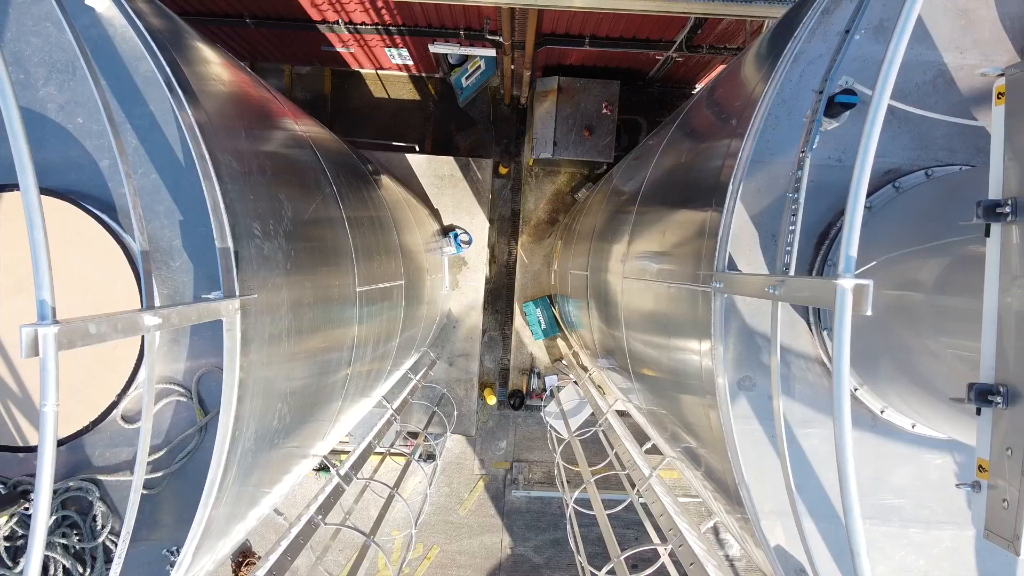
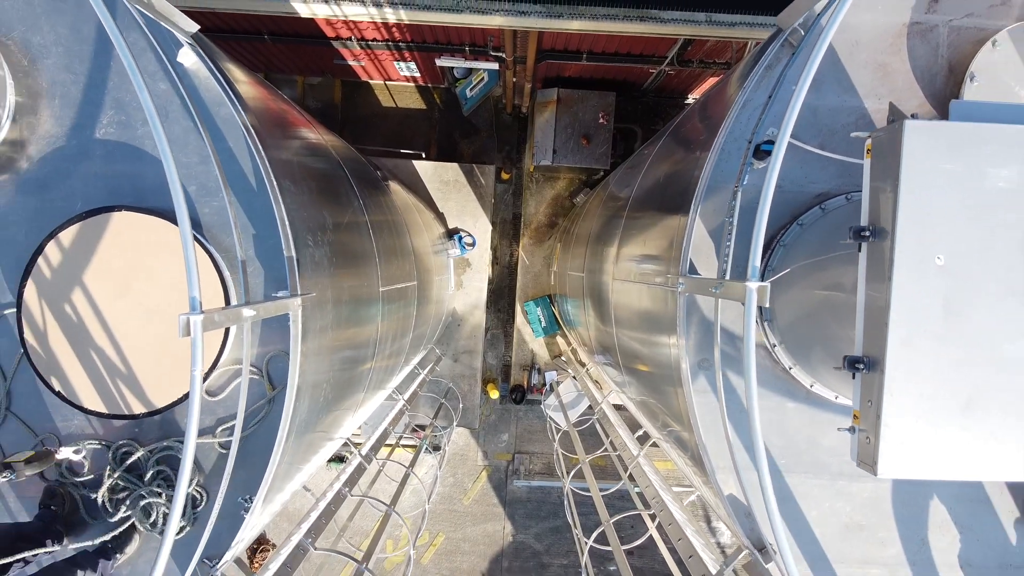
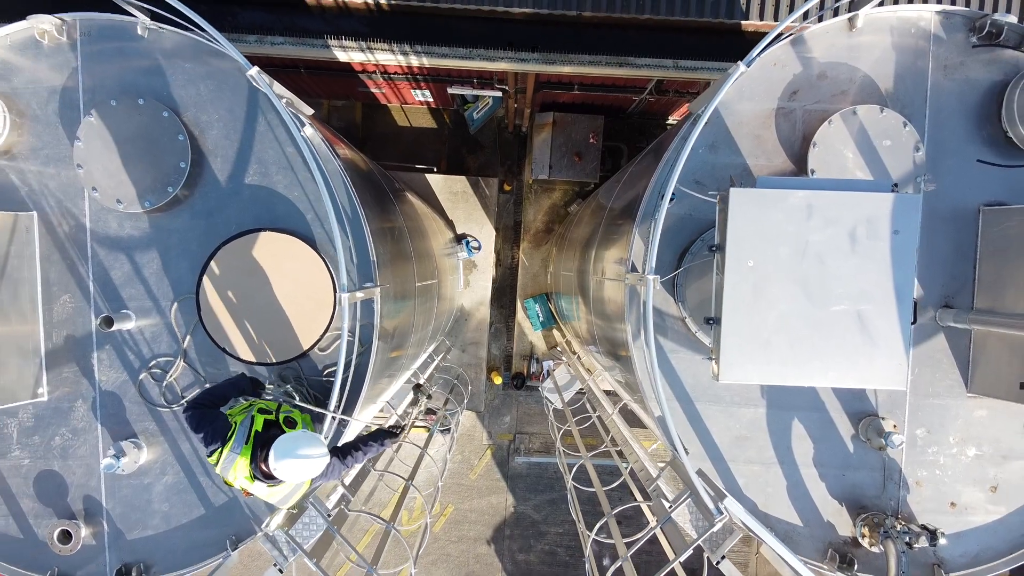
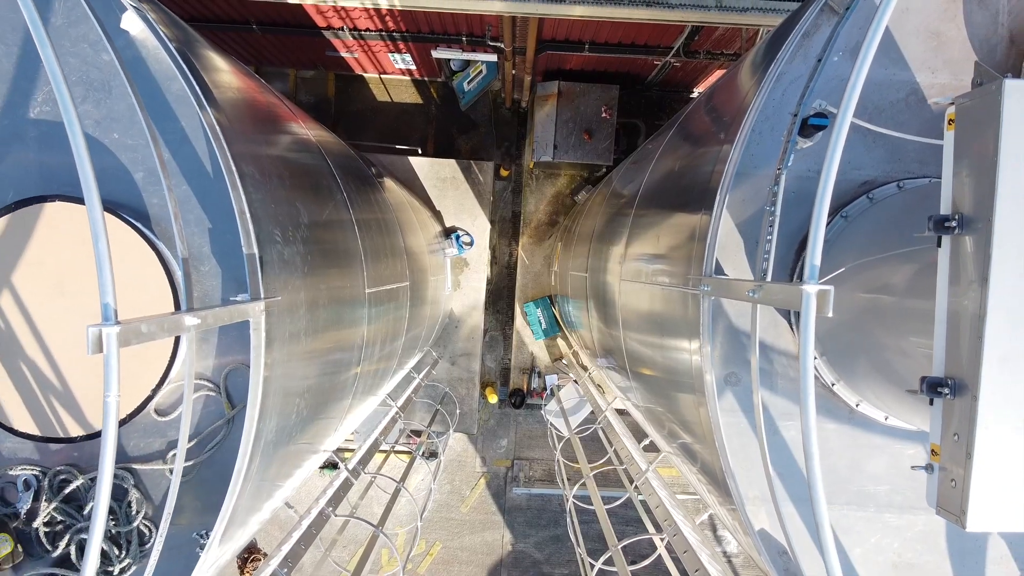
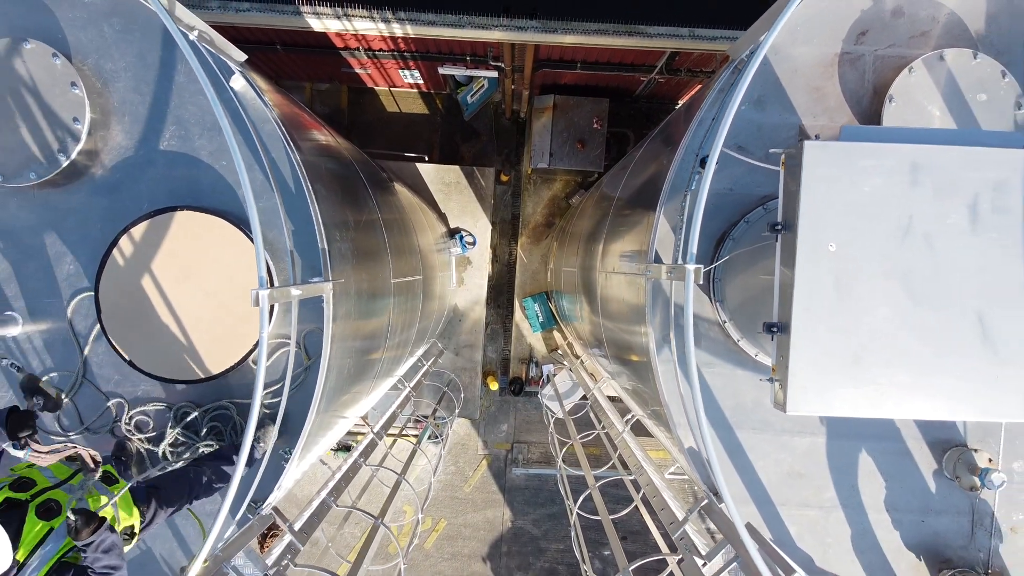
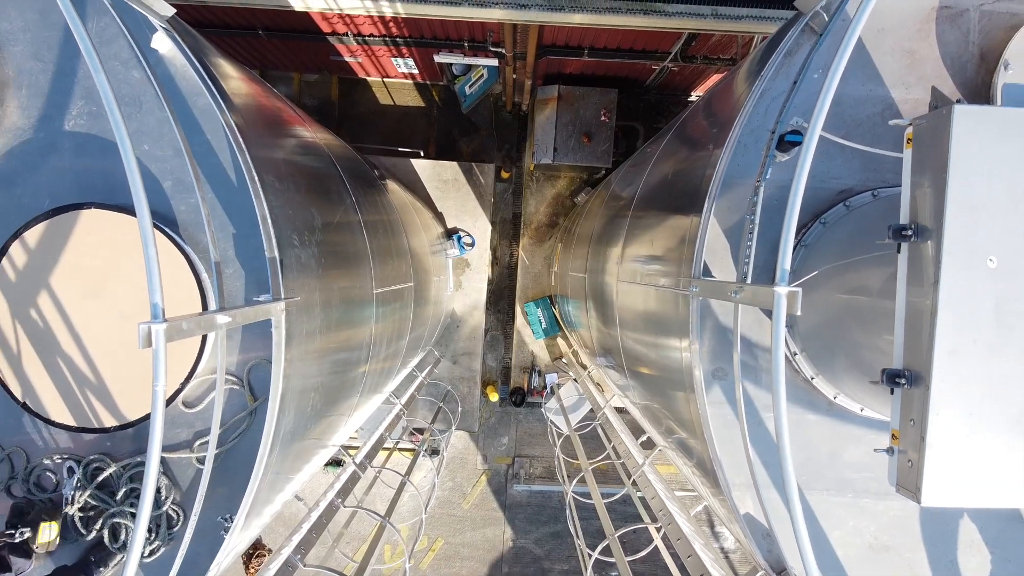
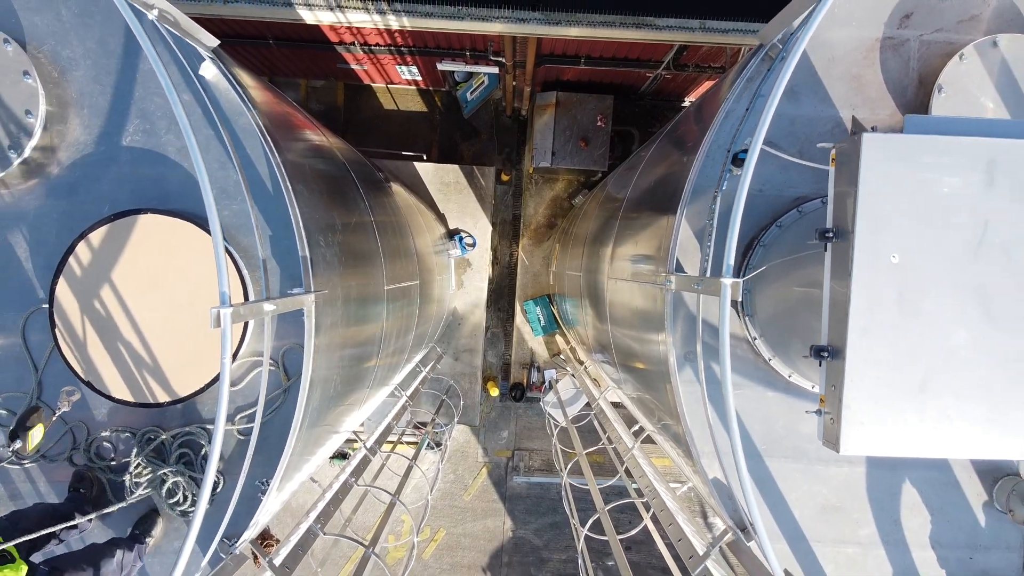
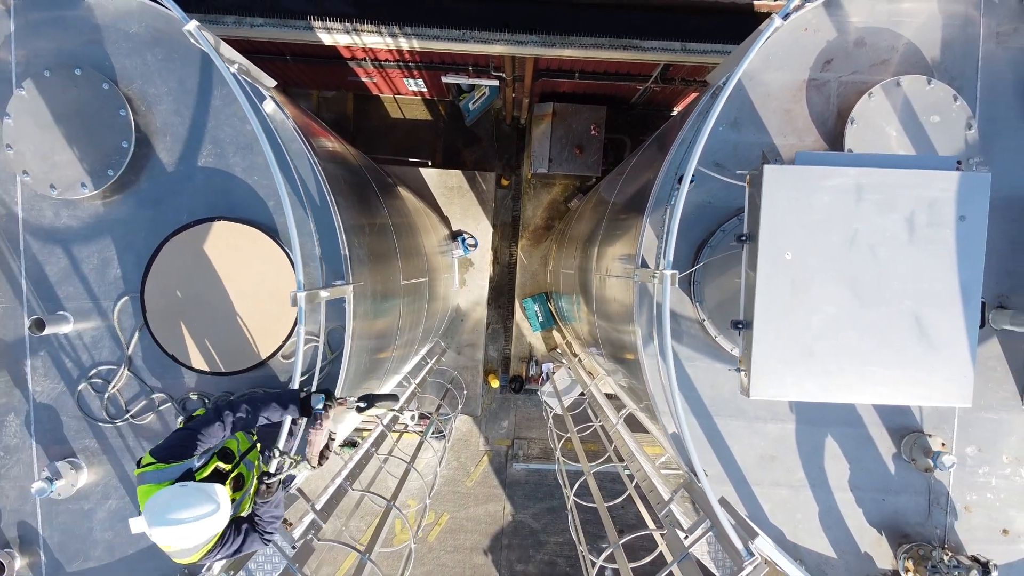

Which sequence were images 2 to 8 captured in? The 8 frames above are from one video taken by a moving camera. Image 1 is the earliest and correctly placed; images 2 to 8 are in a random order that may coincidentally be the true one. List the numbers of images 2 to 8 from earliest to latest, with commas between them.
4, 6, 2, 7, 5, 8, 3
